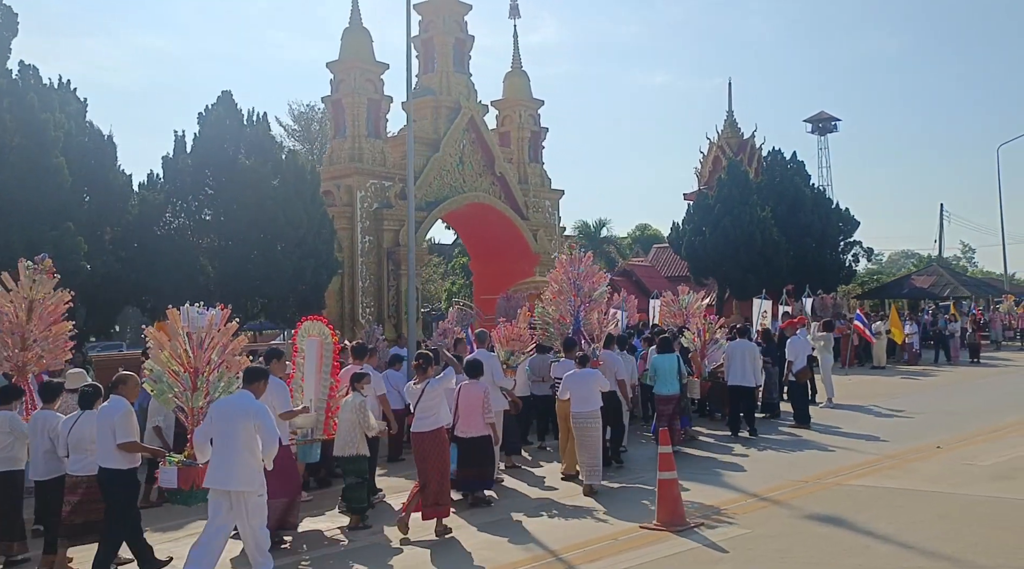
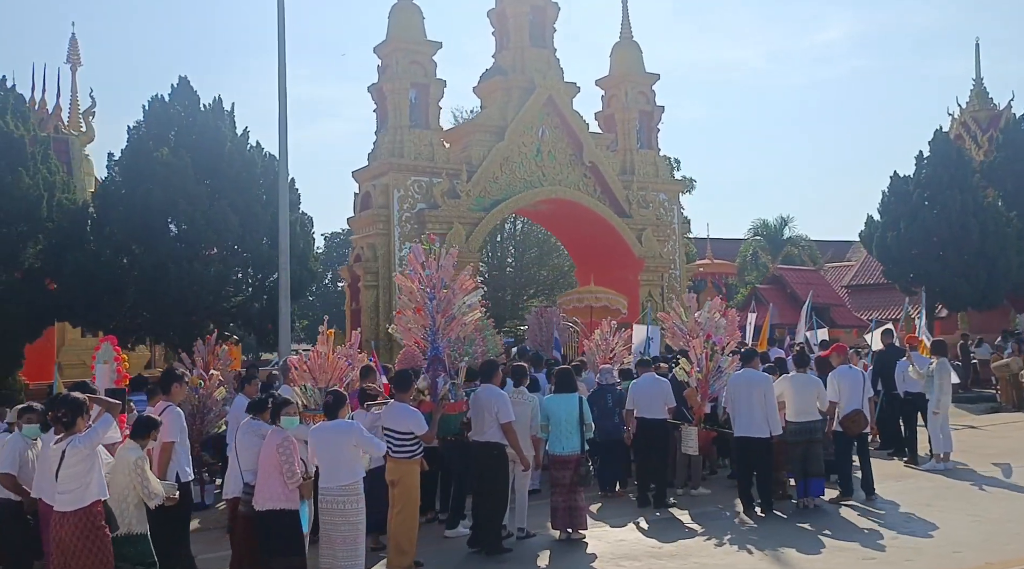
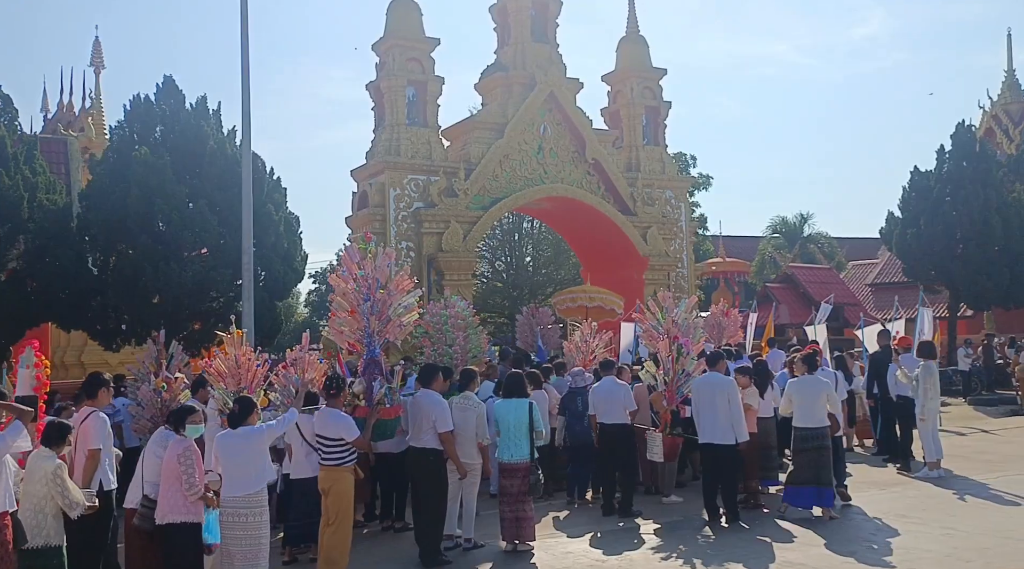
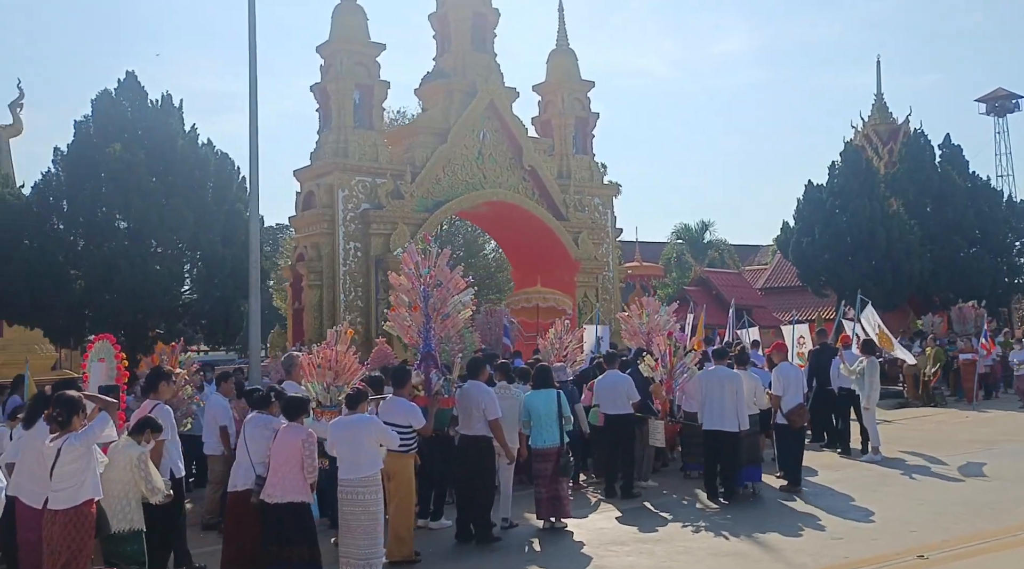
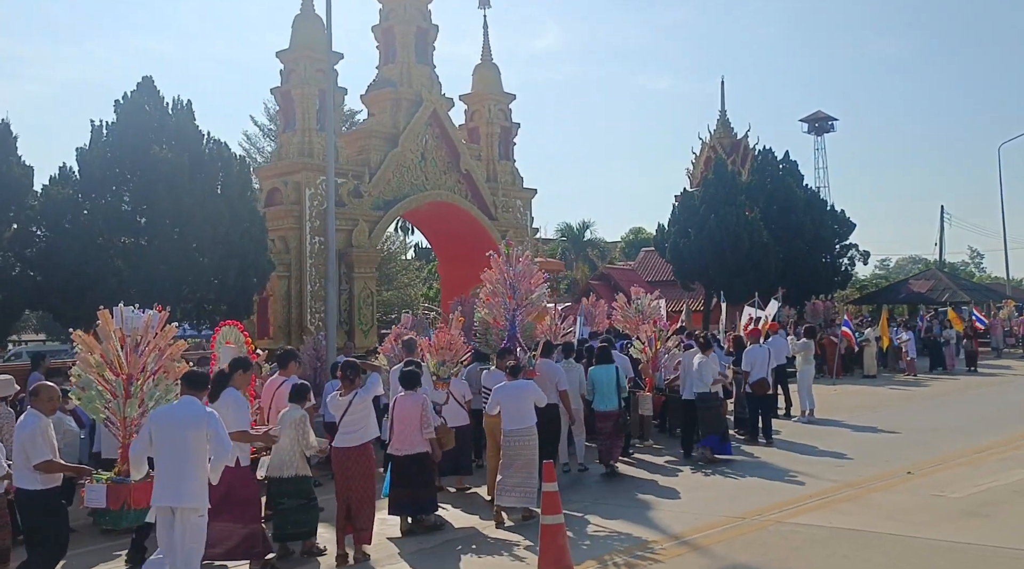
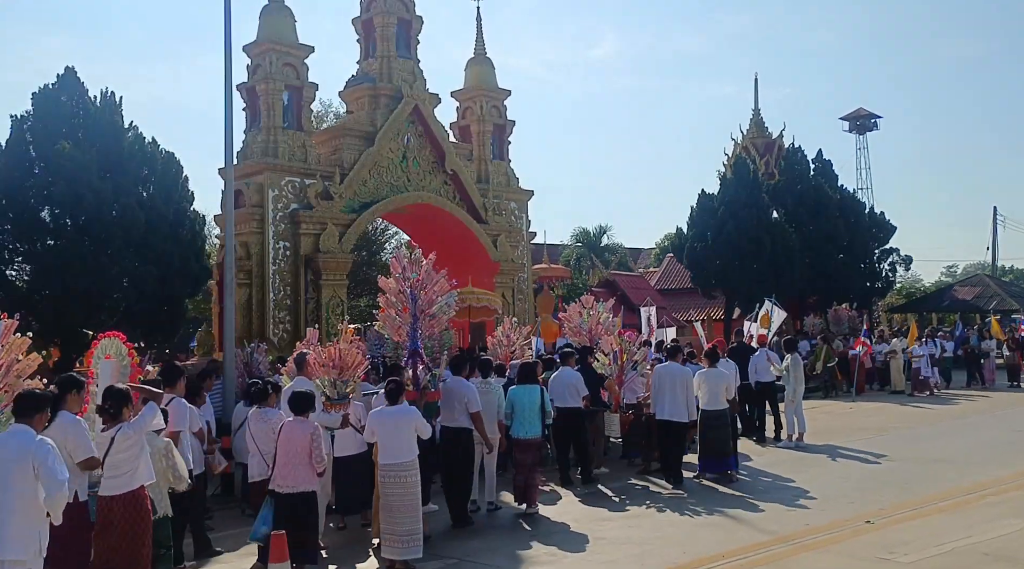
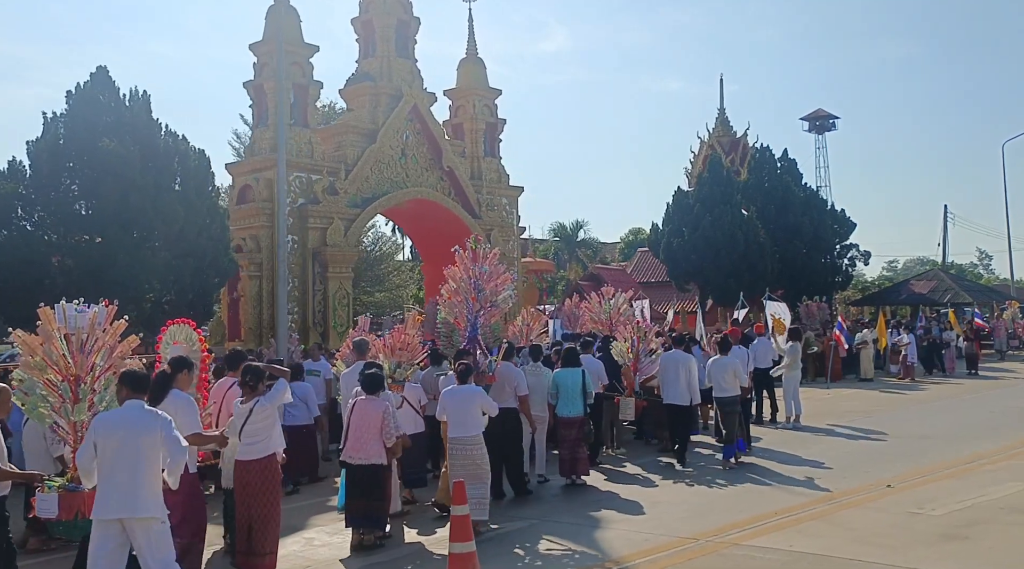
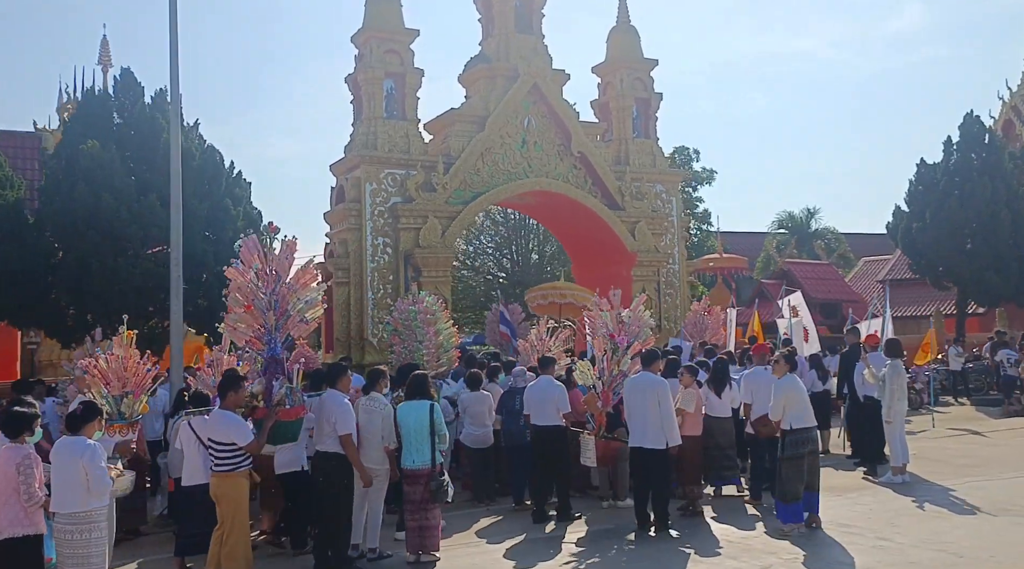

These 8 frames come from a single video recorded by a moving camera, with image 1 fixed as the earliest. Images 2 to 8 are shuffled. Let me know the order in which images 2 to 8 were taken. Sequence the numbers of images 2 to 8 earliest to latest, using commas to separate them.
5, 7, 6, 4, 2, 3, 8
